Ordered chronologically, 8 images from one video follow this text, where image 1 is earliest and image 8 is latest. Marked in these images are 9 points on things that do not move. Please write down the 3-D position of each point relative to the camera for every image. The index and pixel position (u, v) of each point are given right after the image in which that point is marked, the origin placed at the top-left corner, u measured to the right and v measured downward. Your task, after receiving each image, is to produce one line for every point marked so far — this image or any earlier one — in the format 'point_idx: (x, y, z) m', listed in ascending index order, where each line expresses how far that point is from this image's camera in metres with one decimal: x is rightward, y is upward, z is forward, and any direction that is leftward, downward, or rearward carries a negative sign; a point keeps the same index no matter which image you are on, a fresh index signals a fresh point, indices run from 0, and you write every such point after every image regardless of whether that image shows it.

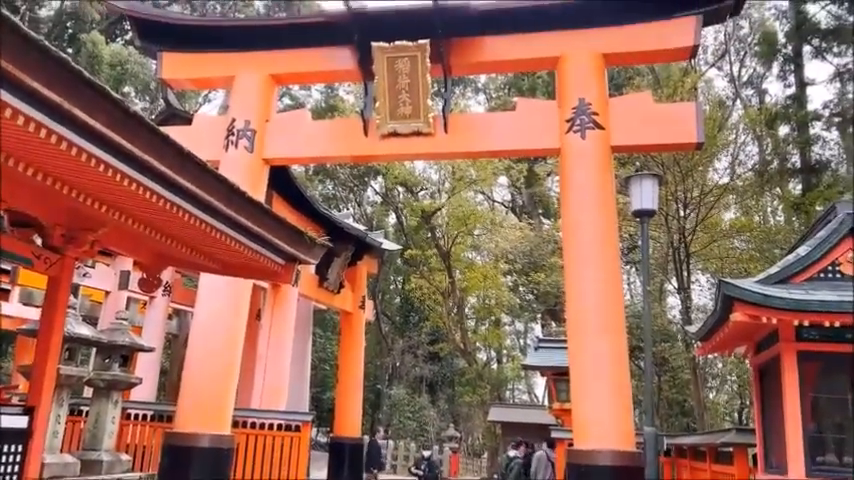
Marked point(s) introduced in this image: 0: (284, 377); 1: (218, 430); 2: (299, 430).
0: (-2.3, -2.2, +11.5) m
1: (-2.5, -2.2, +8.3) m
2: (-1.8, -2.7, +10.1) m
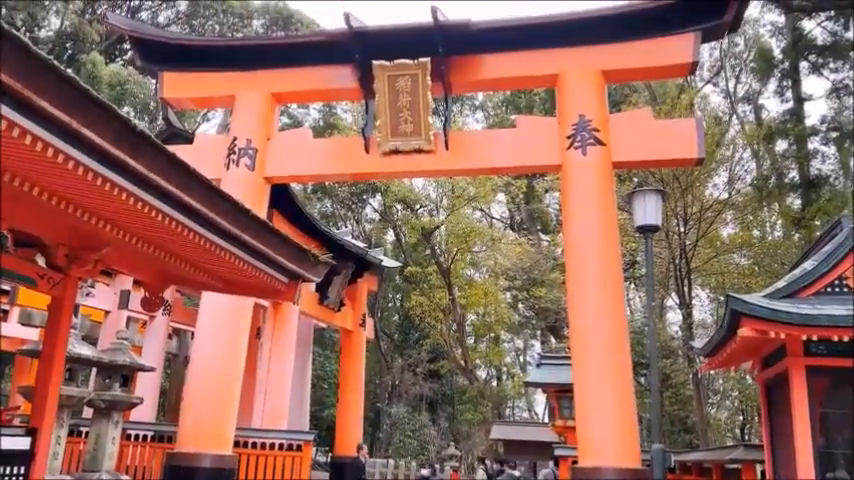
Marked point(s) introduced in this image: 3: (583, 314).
0: (-2.3, -2.5, +11.4) m
1: (-2.4, -2.5, +8.2) m
2: (-1.8, -3.0, +10.0) m
3: (+1.7, -0.8, +7.6) m
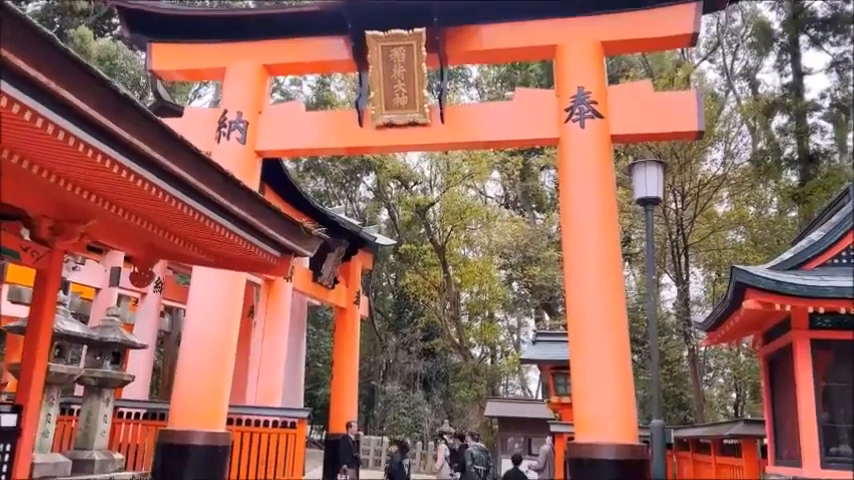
0: (-2.4, -2.2, +11.4) m
1: (-2.5, -2.2, +8.2) m
2: (-1.8, -2.6, +9.9) m
3: (+1.6, -0.6, +7.5) m
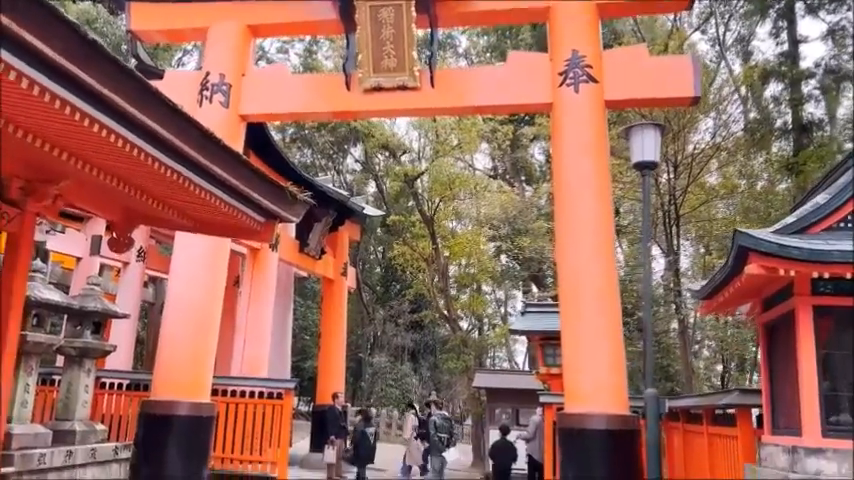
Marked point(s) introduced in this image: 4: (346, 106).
0: (-2.6, -1.7, +11.2) m
1: (-2.6, -1.8, +8.0) m
2: (-2.0, -2.2, +9.8) m
3: (+1.5, -0.2, +7.4) m
4: (-1.0, +1.6, +8.4) m
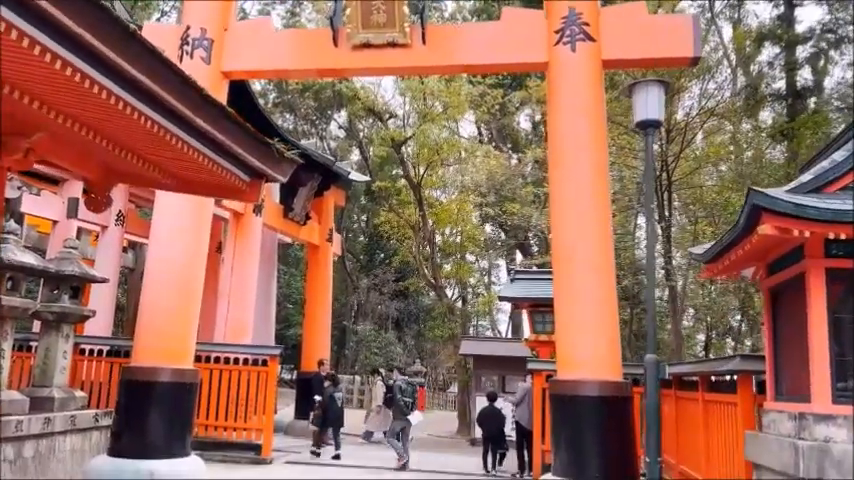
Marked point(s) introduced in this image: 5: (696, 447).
0: (-2.8, -1.1, +11.0) m
1: (-2.7, -1.4, +7.8) m
2: (-2.2, -1.7, +9.6) m
3: (+1.4, +0.2, +7.2) m
4: (-1.1, +2.0, +8.0) m
5: (+2.5, -1.9, +6.5) m
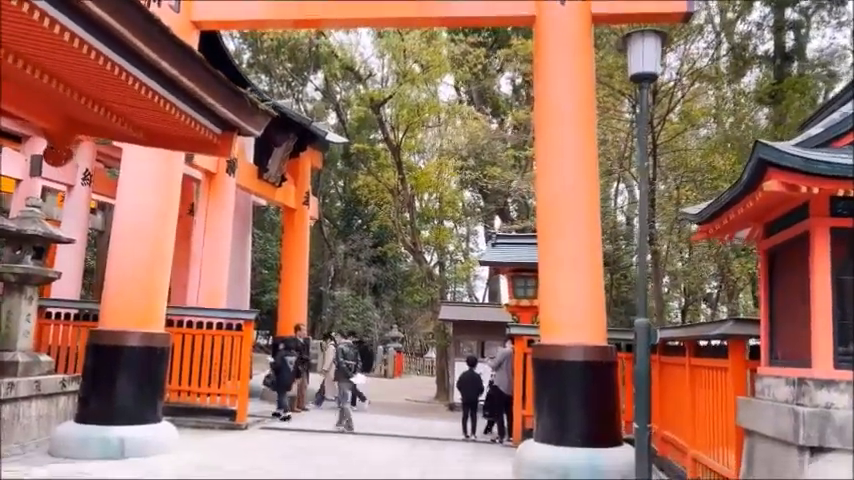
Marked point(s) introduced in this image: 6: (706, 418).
0: (-3.1, -0.5, +10.6) m
1: (-2.9, -0.9, +7.5) m
2: (-2.4, -1.2, +9.3) m
3: (+1.3, +0.5, +7.0) m
4: (-1.3, +2.4, +7.6) m
5: (+2.3, -1.5, +6.4) m
6: (+2.3, -1.5, +5.8) m
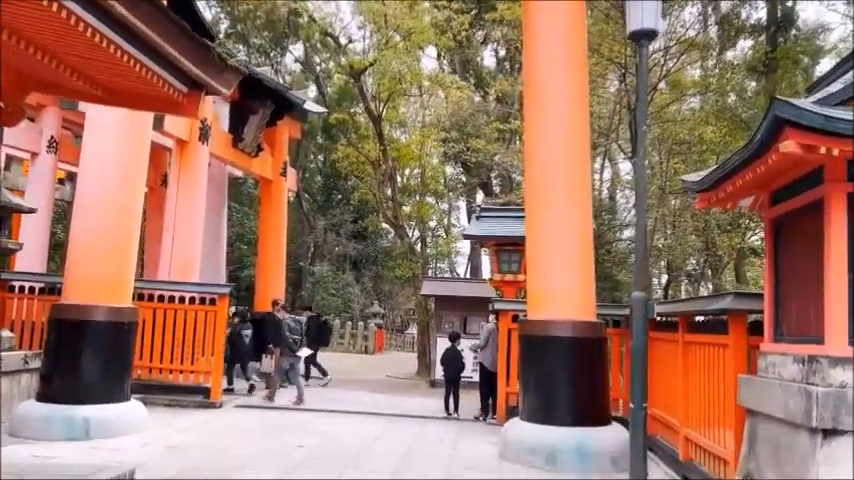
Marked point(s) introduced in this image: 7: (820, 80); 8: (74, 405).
0: (-3.4, -0.1, +10.2) m
1: (-3.1, -0.6, +7.1) m
2: (-2.7, -0.8, +8.9) m
3: (+1.1, +0.8, +6.6) m
4: (-1.4, +2.8, +7.2) m
5: (+2.2, -1.3, +6.1) m
6: (+2.1, -1.2, +5.6) m
7: (+3.6, +1.6, +6.4) m
8: (-3.3, -1.6, +6.7) m
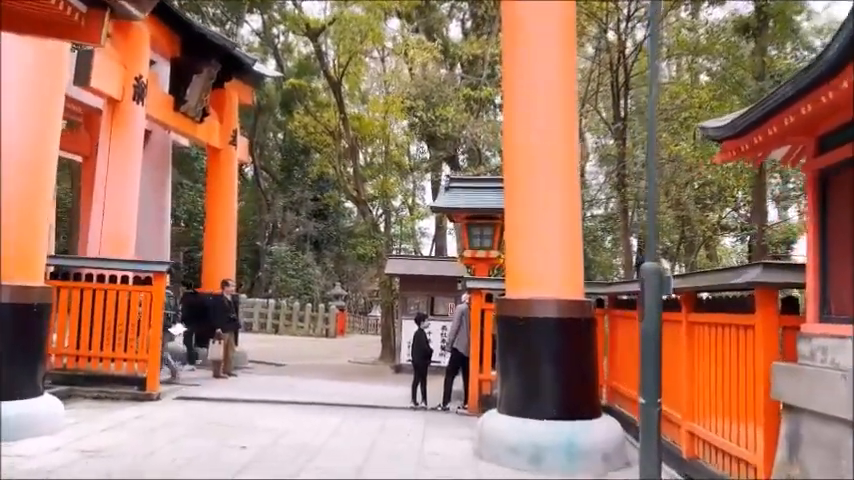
0: (-3.8, +0.3, +9.1) m
1: (-3.4, -0.3, +6.0) m
2: (-3.1, -0.5, +7.9) m
3: (+0.8, +1.1, +5.7) m
4: (-1.7, +3.0, +6.1) m
5: (+1.9, -1.0, +5.3) m
6: (+1.9, -1.0, +4.8) m
7: (+3.3, +1.9, +5.7) m
8: (-3.6, -1.3, +5.6) m
